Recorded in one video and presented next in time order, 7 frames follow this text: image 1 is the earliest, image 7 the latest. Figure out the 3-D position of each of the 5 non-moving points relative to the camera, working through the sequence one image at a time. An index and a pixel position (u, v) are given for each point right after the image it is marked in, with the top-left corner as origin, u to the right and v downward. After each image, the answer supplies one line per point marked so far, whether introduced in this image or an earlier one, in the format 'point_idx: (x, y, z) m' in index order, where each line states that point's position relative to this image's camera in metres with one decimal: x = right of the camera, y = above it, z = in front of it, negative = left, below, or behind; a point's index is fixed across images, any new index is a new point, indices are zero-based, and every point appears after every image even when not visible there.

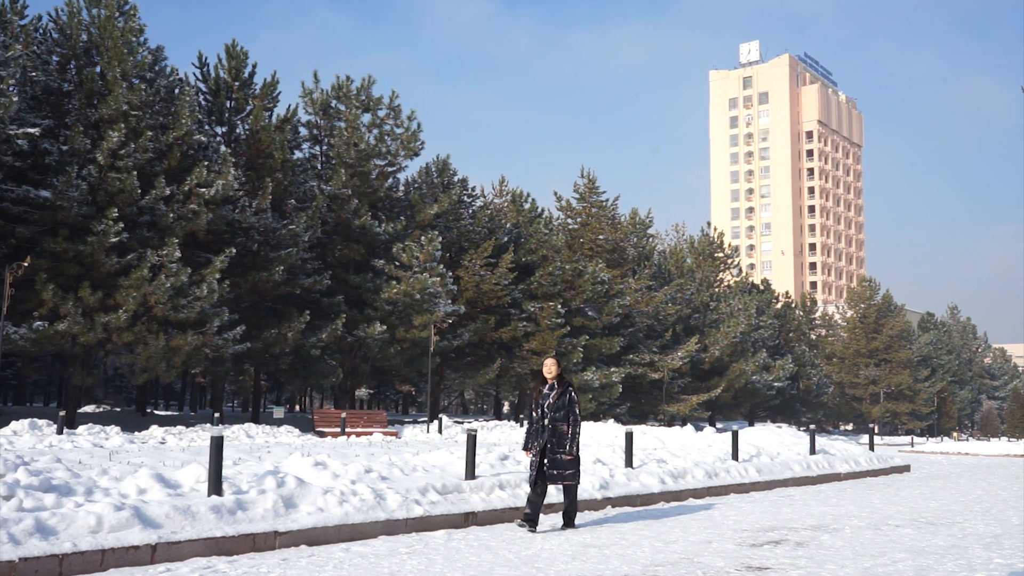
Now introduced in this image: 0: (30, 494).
0: (-3.7, -1.6, +7.7) m
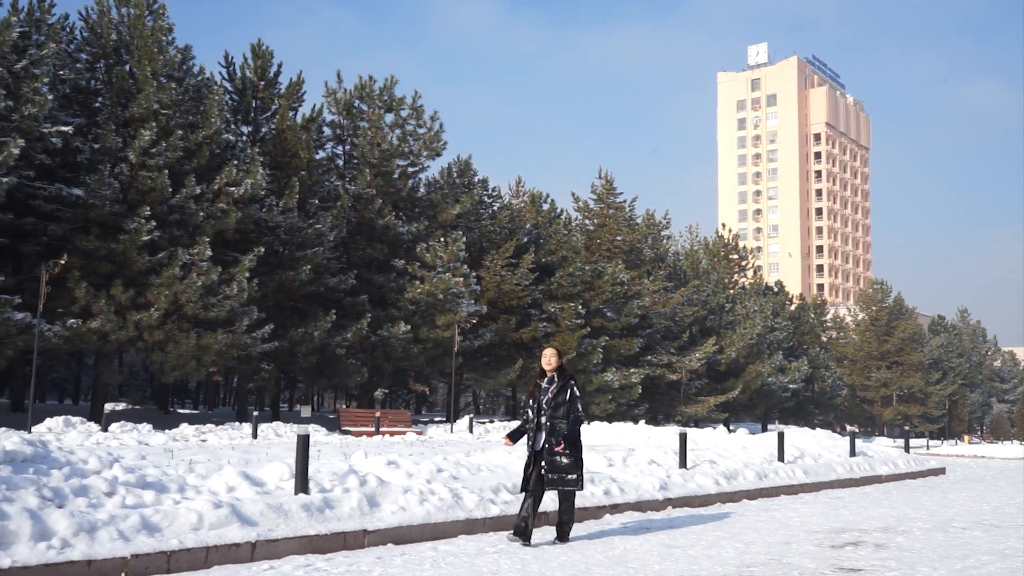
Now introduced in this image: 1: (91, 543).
0: (-2.9, -1.6, +7.7) m
1: (-2.9, -1.7, +6.8) m
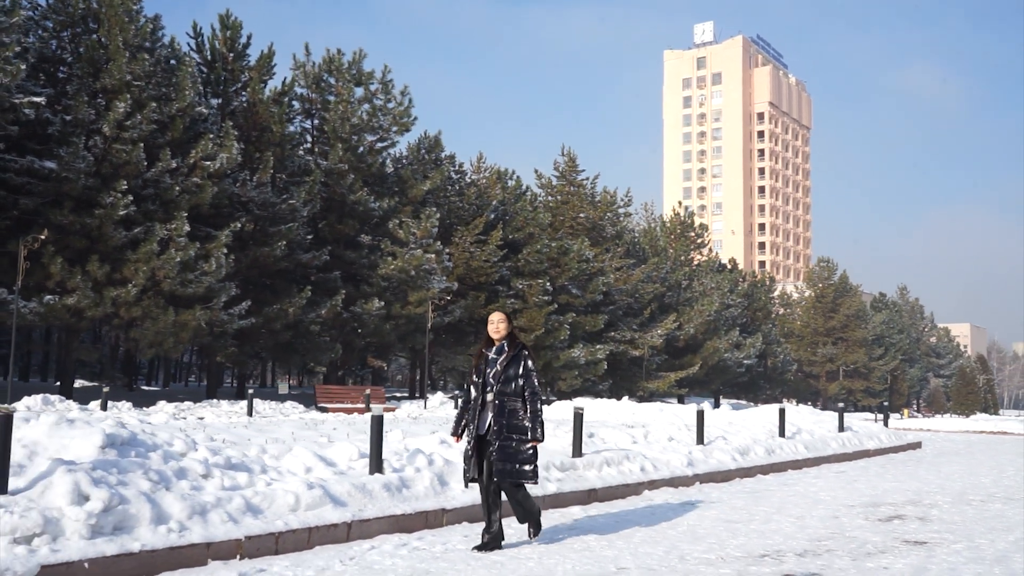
0: (-2.2, -1.4, +7.7) m
1: (-2.1, -1.6, +6.8) m
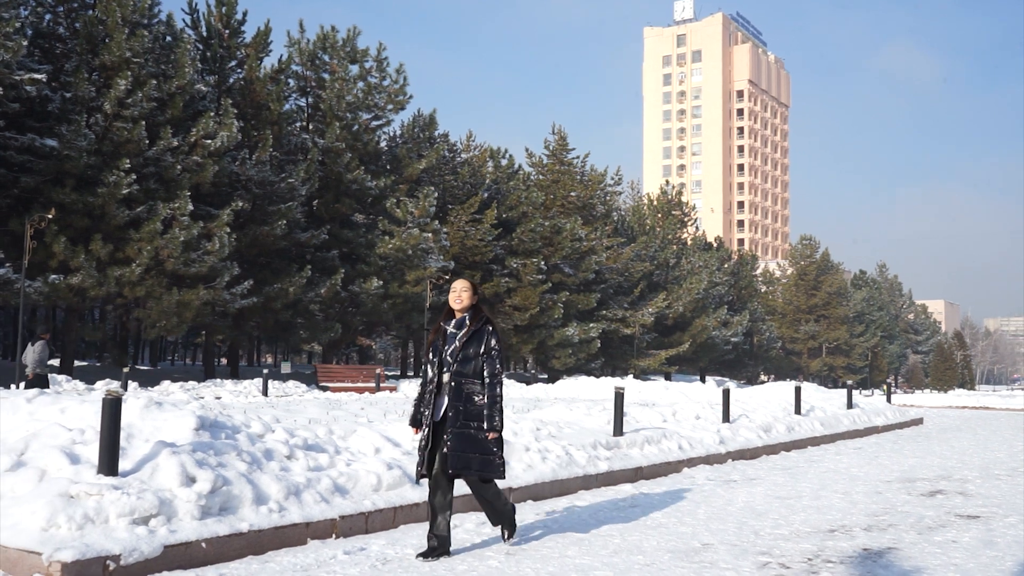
0: (-1.6, -1.3, +7.8) m
1: (-1.5, -1.5, +6.9) m
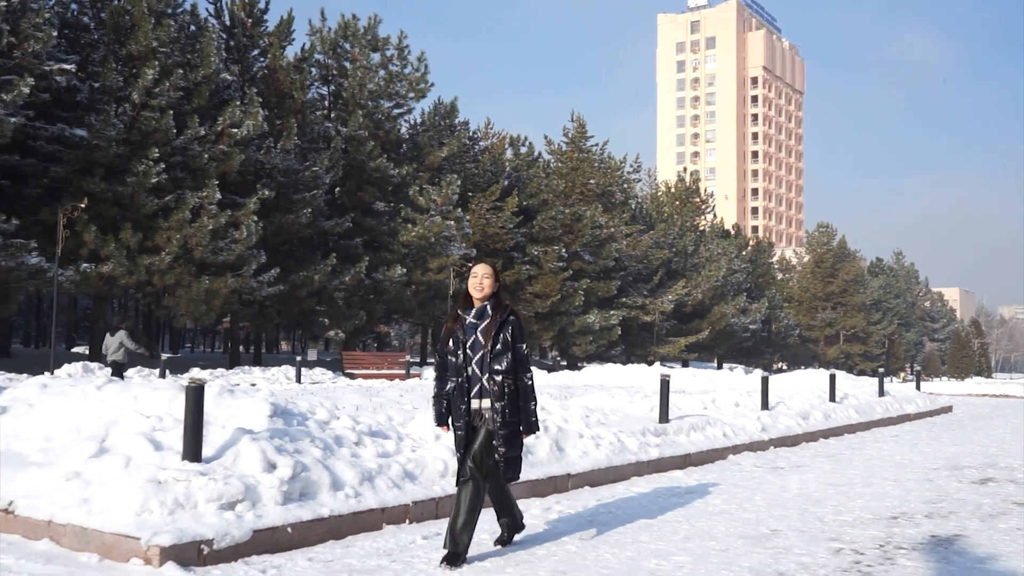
0: (-1.1, -1.2, +7.9) m
1: (-1.0, -1.4, +7.0) m
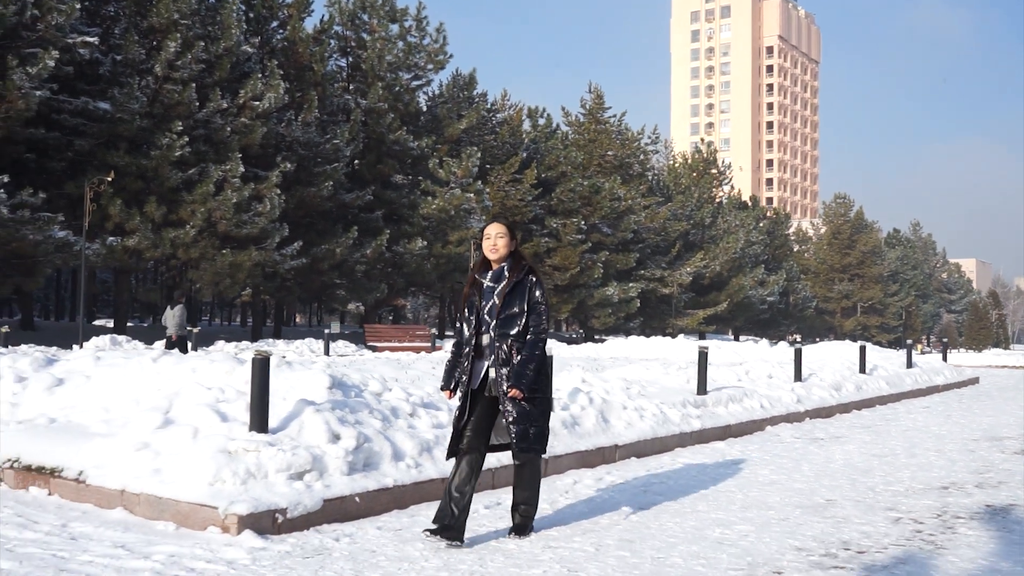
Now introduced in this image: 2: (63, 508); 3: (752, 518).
0: (-0.7, -1.0, +7.9) m
1: (-0.5, -1.2, +7.1) m
2: (-2.7, -1.3, +6.0) m
3: (+1.6, -1.5, +6.6) m
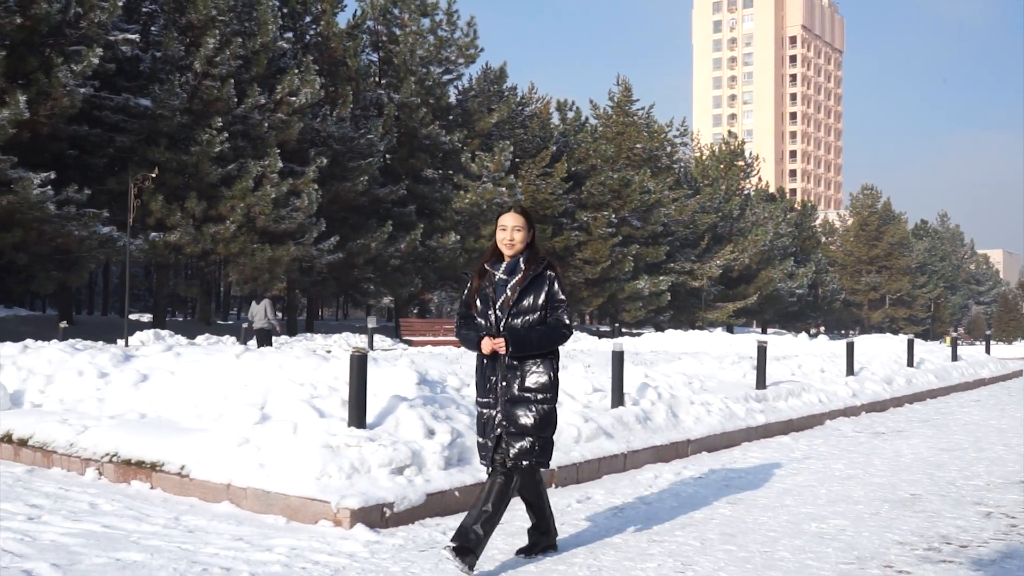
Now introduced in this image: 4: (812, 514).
0: (0.0, -1.0, +8.0) m
1: (+0.1, -1.2, +7.2) m
2: (-2.1, -1.3, +6.1) m
3: (+2.2, -1.5, +6.6) m
4: (+2.0, -1.5, +6.6) m
